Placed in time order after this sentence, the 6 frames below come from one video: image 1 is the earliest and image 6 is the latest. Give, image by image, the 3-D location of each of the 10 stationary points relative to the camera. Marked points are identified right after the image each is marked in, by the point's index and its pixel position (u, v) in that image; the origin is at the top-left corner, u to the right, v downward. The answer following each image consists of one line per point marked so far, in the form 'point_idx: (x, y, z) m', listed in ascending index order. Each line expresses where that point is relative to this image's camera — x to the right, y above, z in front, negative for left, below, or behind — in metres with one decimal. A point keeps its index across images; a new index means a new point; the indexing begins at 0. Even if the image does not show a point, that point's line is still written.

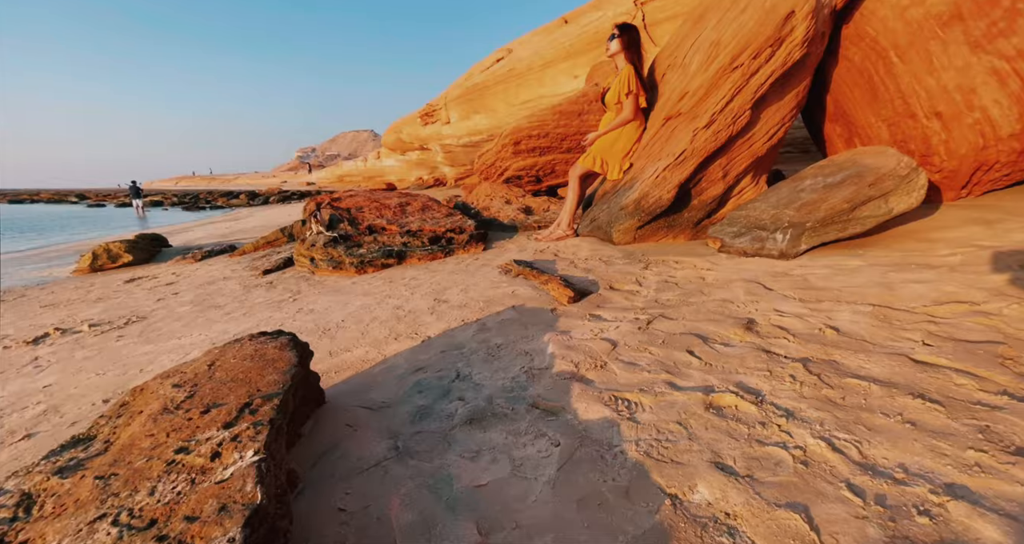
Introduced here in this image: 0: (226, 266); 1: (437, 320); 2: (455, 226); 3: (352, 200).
0: (-3.7, +0.1, +5.4) m
1: (-0.5, -0.3, +2.5) m
2: (-0.8, +0.5, +5.1) m
3: (-2.2, +0.9, +5.8) m
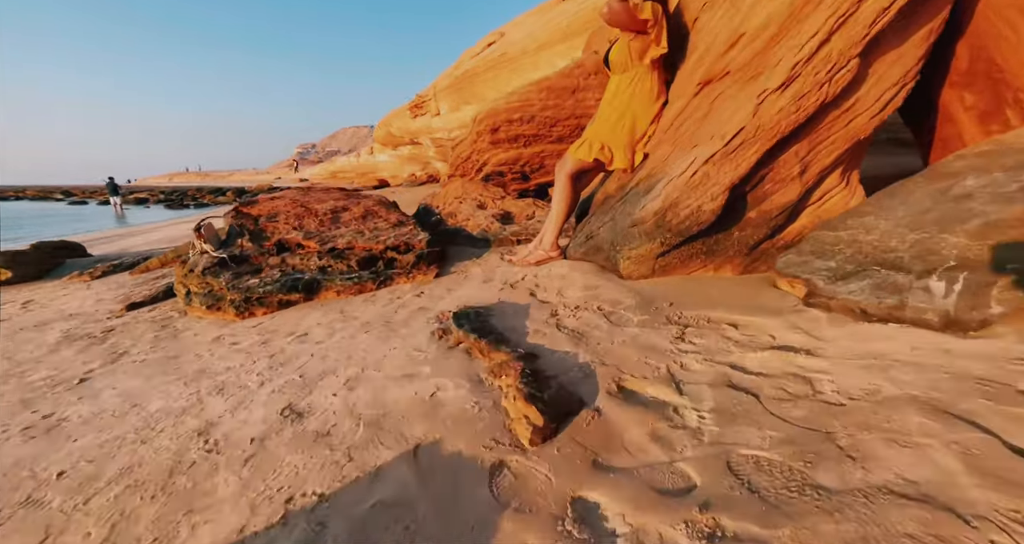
0: (-4.0, -0.2, +4.1) m
1: (-0.7, -0.6, +1.2) m
2: (-1.0, +0.2, +3.7) m
3: (-2.5, +0.6, +4.4) m
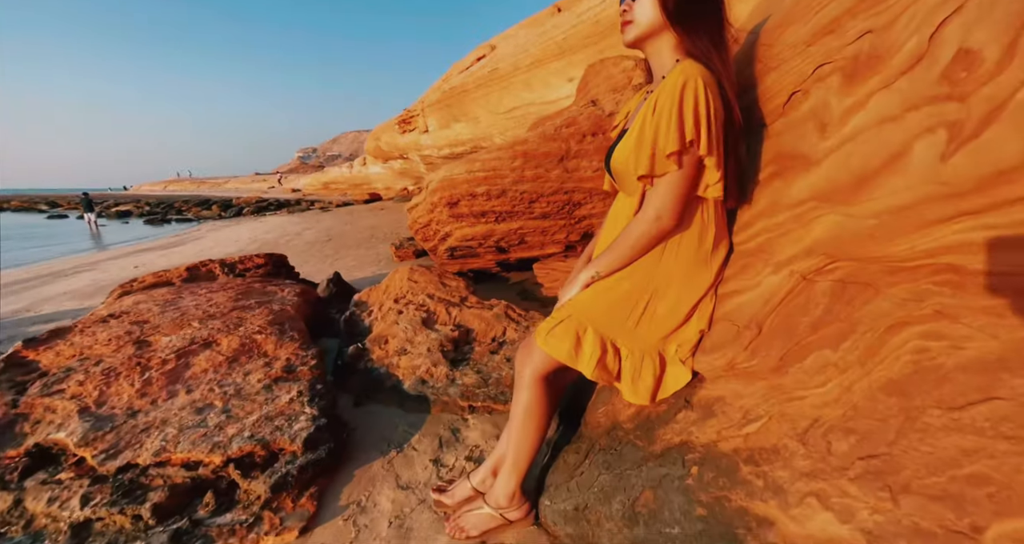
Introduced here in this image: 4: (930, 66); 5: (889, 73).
0: (-4.3, -1.3, +2.4) m
1: (-1.0, -1.6, -0.4) m
2: (-1.4, -0.9, +2.2) m
3: (-2.9, -0.5, +2.9) m
4: (+1.0, +0.5, +1.0) m
5: (+1.0, +0.5, +1.1) m
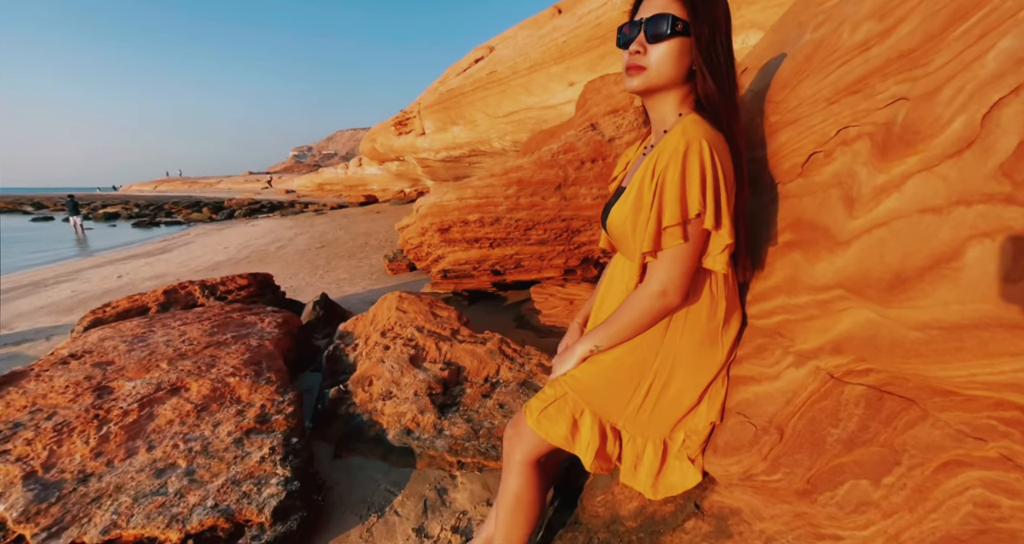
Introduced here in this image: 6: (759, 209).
0: (-4.4, -1.6, +2.2) m
1: (-1.1, -1.9, -0.6) m
2: (-1.4, -1.2, +2.0) m
3: (-2.9, -0.8, +2.7) m
4: (+1.0, +0.2, +0.9) m
5: (+1.0, +0.3, +1.0) m
6: (+0.9, +0.2, +1.6) m
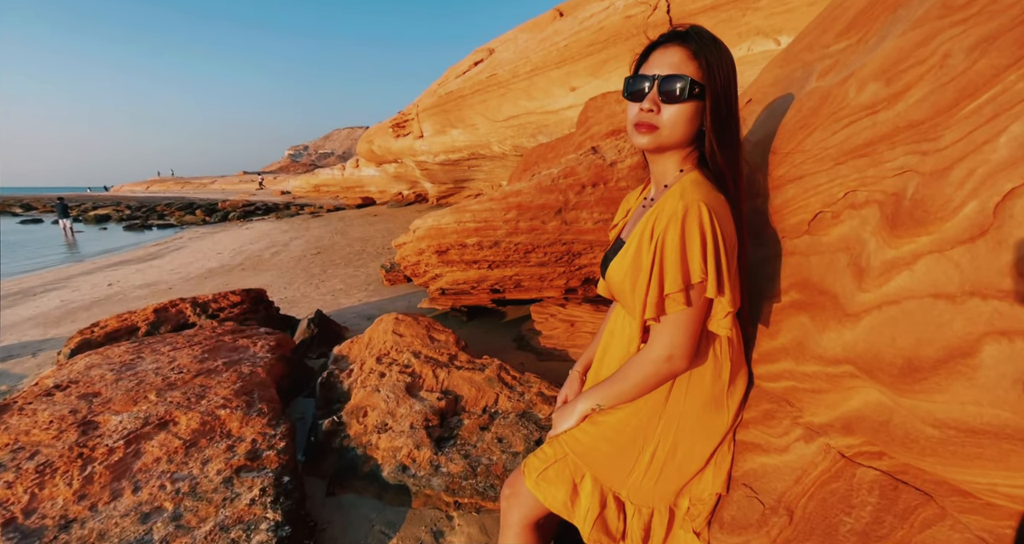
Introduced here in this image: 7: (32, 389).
0: (-4.4, -1.8, +2.1) m
1: (-1.0, -2.0, -0.7) m
2: (-1.4, -1.4, +1.9) m
3: (-3.0, -1.0, +2.6) m
4: (+1.0, 0.0, +0.8) m
5: (+1.0, +0.1, +0.9) m
6: (+0.9, 0.0, +1.5) m
7: (-3.5, -0.9, +3.1) m
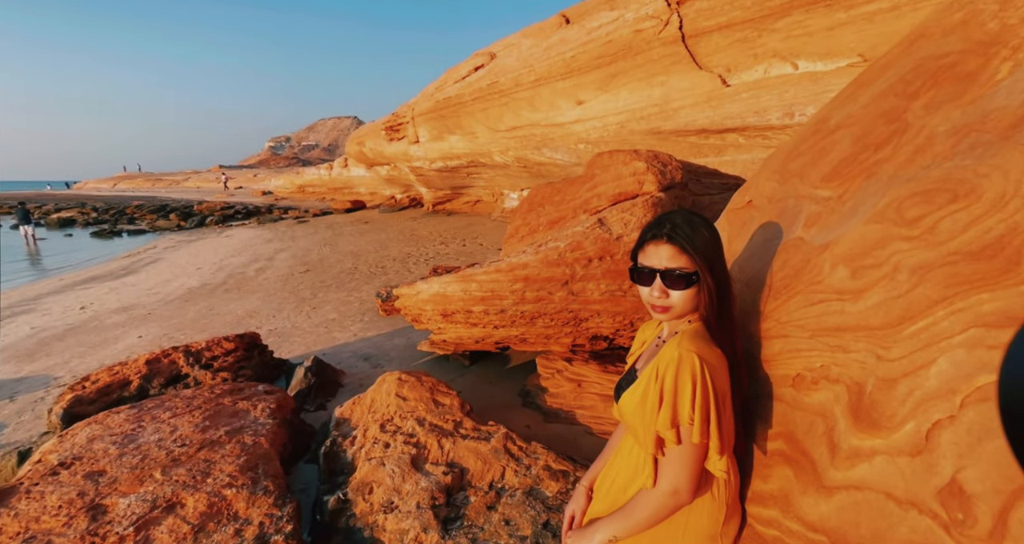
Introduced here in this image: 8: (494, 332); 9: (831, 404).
0: (-4.4, -2.3, +2.0) m
1: (-0.9, -2.4, -0.6) m
2: (-1.4, -1.9, +2.0) m
3: (-2.9, -1.5, +2.6) m
4: (+1.1, -0.5, +1.1) m
5: (+1.1, -0.5, +1.2) m
6: (+1.0, -0.5, +1.8) m
7: (-3.5, -1.4, +3.1) m
8: (-0.3, -0.7, +4.7) m
9: (+1.1, -0.5, +1.4) m
